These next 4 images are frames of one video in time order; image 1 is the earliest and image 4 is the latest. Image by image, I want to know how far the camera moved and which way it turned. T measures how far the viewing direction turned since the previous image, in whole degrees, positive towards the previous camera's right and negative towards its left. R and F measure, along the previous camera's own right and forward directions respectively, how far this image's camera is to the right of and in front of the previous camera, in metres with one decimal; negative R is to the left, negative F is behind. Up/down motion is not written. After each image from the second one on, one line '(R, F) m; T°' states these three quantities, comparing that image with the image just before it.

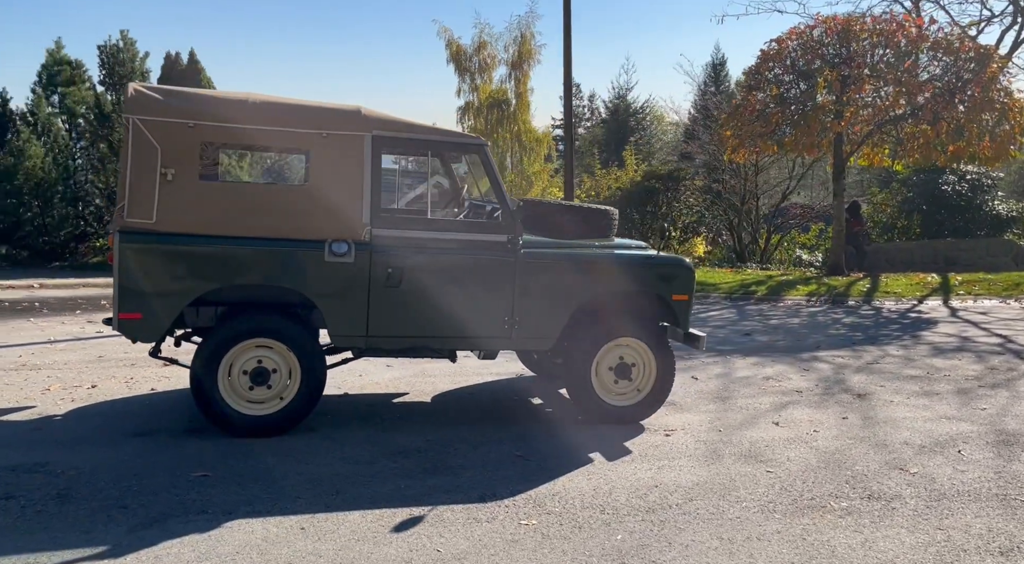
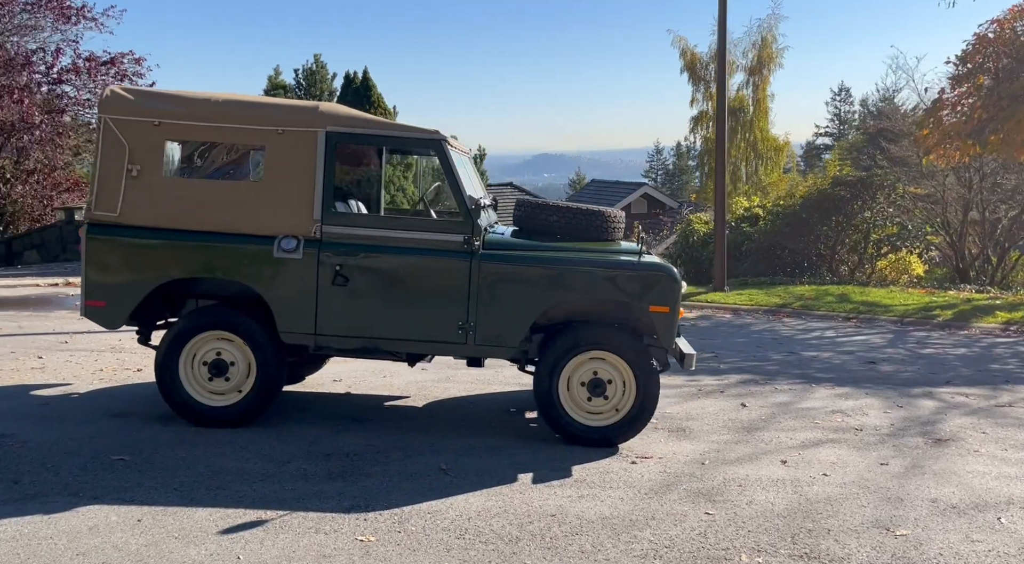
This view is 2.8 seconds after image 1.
(+2.2, +0.8) m; -17°
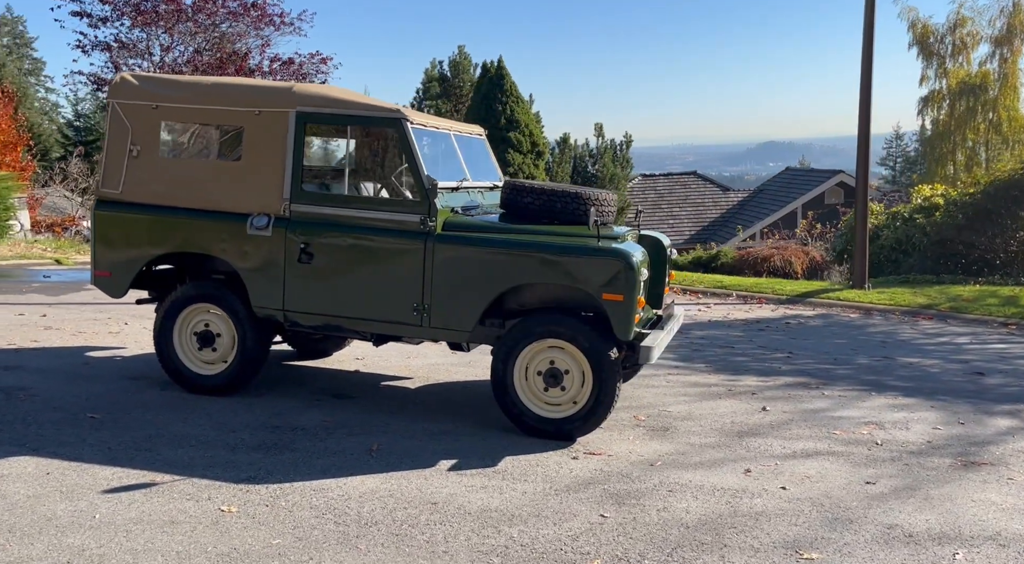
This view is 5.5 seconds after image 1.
(+1.9, +0.5) m; -15°
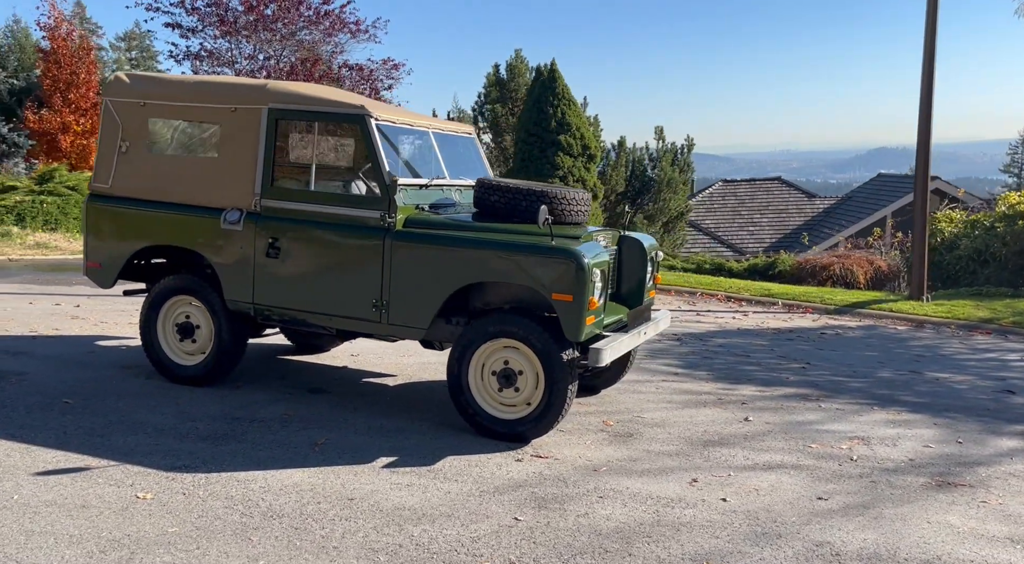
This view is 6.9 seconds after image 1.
(+1.0, +0.2) m; -7°
